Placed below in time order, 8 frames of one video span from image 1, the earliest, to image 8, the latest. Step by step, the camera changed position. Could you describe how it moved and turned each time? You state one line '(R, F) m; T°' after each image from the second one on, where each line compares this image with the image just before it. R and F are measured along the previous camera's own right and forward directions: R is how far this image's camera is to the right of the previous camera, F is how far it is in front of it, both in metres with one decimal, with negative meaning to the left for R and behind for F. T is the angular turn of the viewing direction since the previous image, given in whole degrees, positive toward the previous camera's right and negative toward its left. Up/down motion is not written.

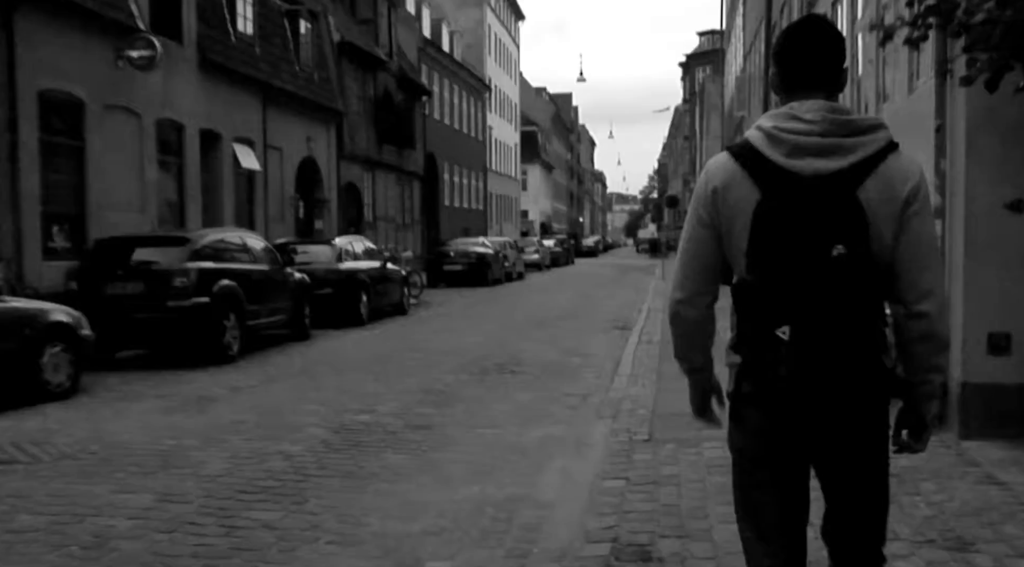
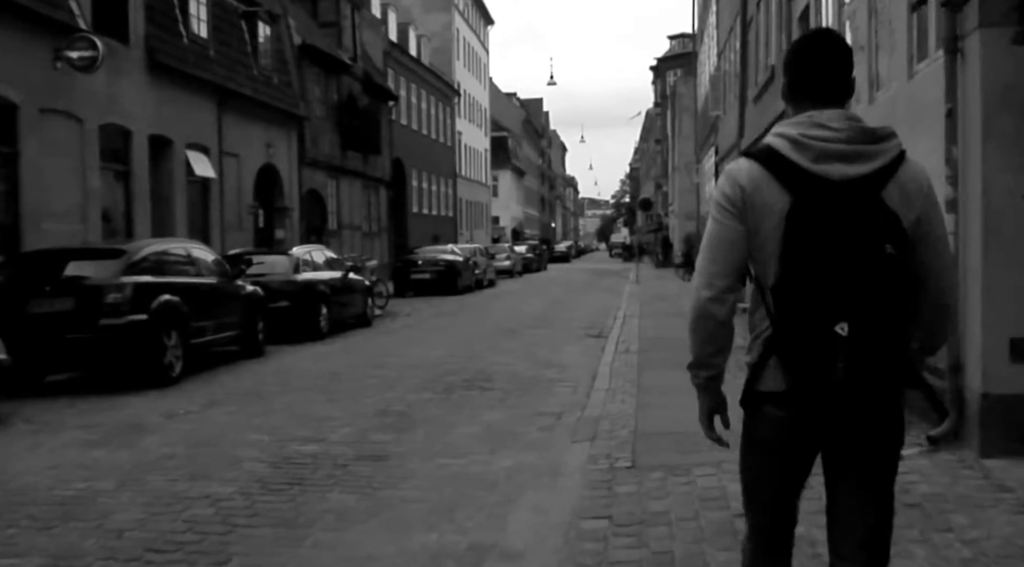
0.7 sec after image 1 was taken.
(+0.1, +1.1) m; +1°
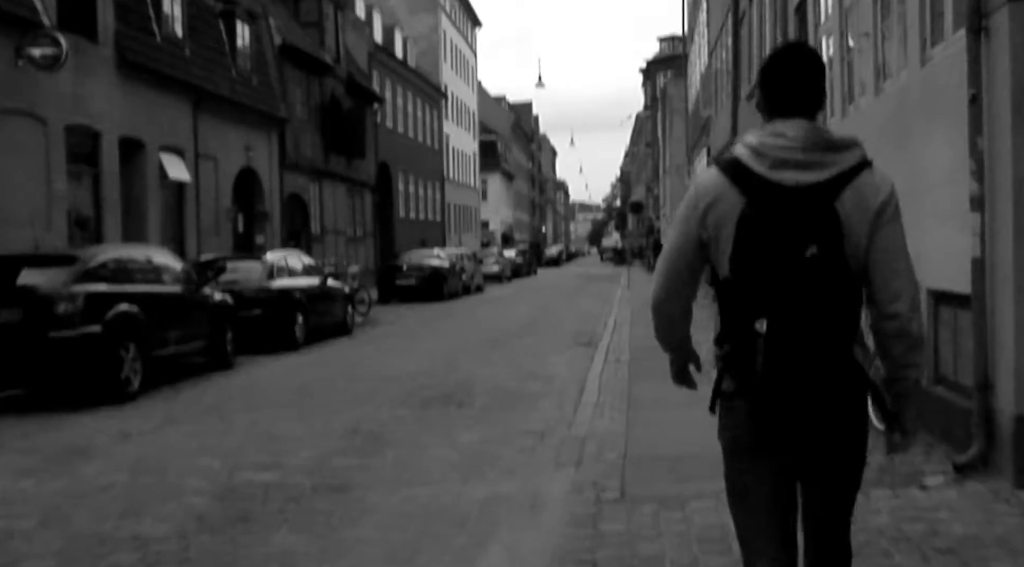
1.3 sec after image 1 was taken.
(+0.1, +0.8) m; 0°
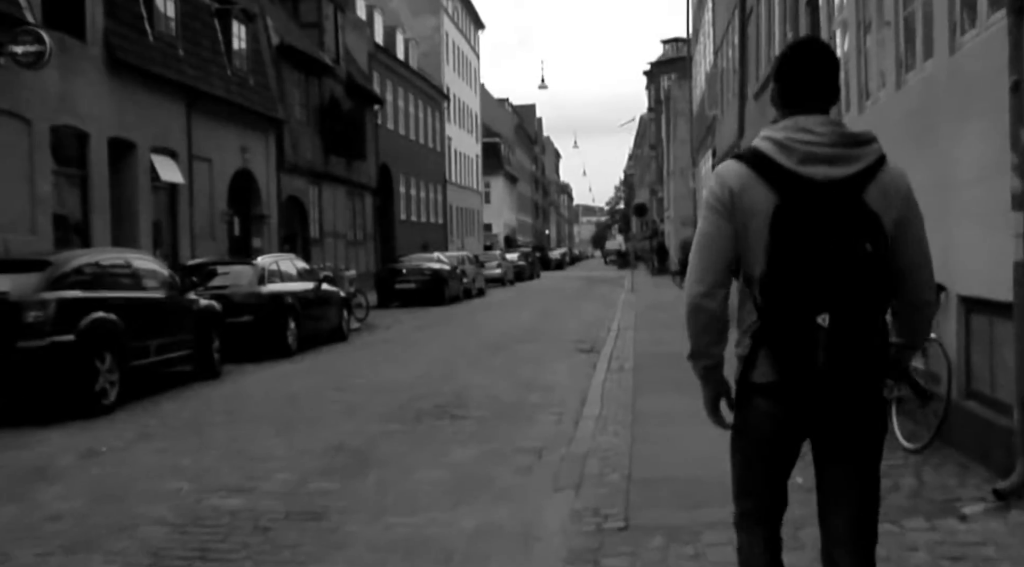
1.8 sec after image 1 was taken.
(+0.1, +0.7) m; 0°
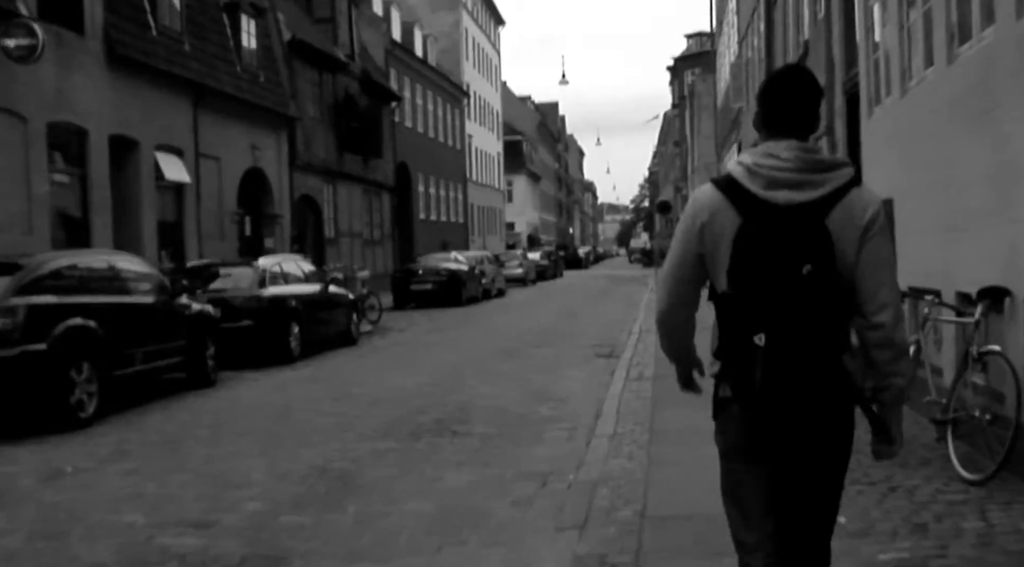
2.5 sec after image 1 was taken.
(+0.2, +0.9) m; -1°
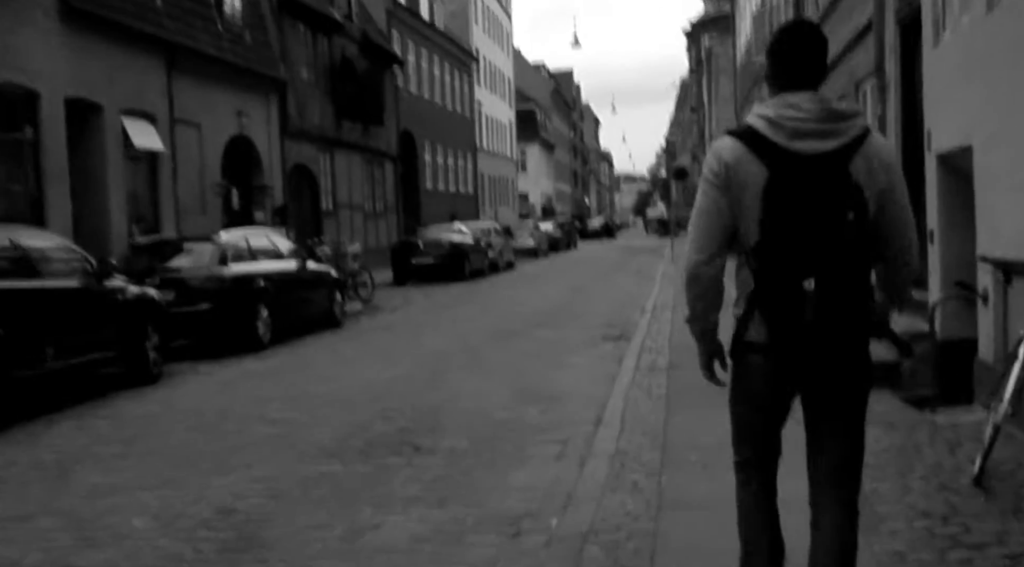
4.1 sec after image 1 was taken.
(+0.3, +2.0) m; -1°
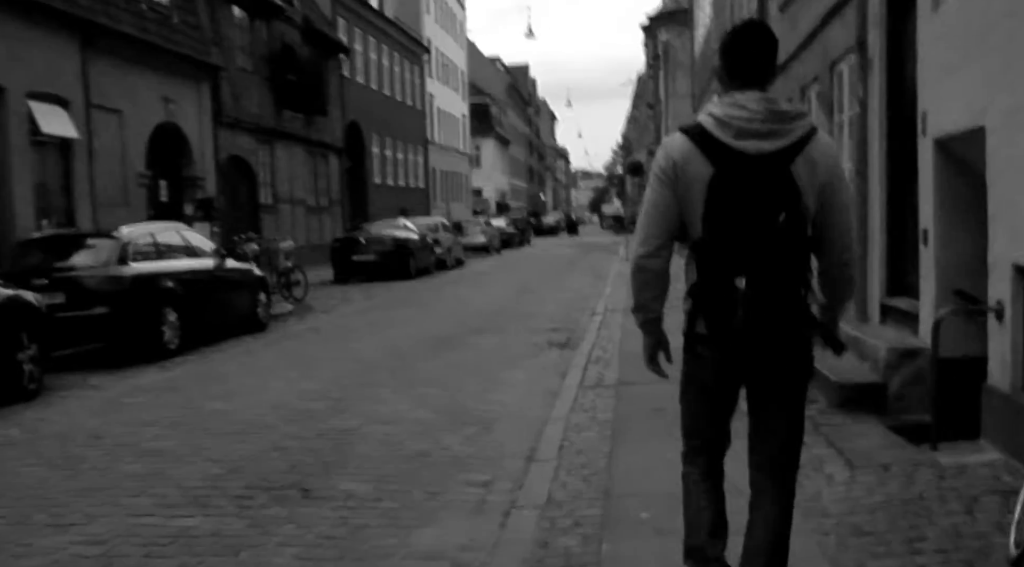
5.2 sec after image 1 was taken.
(+0.2, +1.4) m; +2°
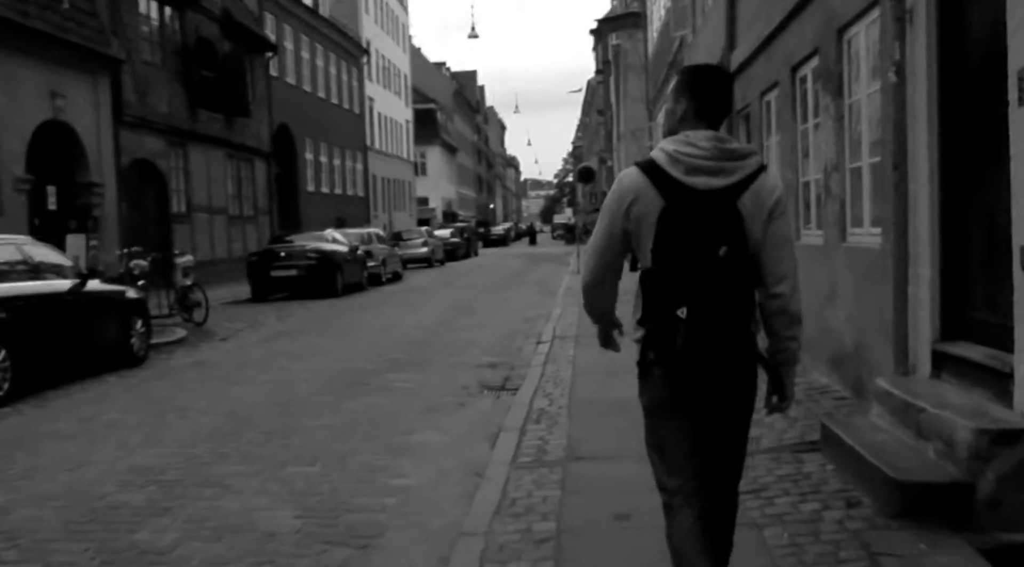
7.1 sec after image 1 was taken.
(+0.3, +2.7) m; +2°
